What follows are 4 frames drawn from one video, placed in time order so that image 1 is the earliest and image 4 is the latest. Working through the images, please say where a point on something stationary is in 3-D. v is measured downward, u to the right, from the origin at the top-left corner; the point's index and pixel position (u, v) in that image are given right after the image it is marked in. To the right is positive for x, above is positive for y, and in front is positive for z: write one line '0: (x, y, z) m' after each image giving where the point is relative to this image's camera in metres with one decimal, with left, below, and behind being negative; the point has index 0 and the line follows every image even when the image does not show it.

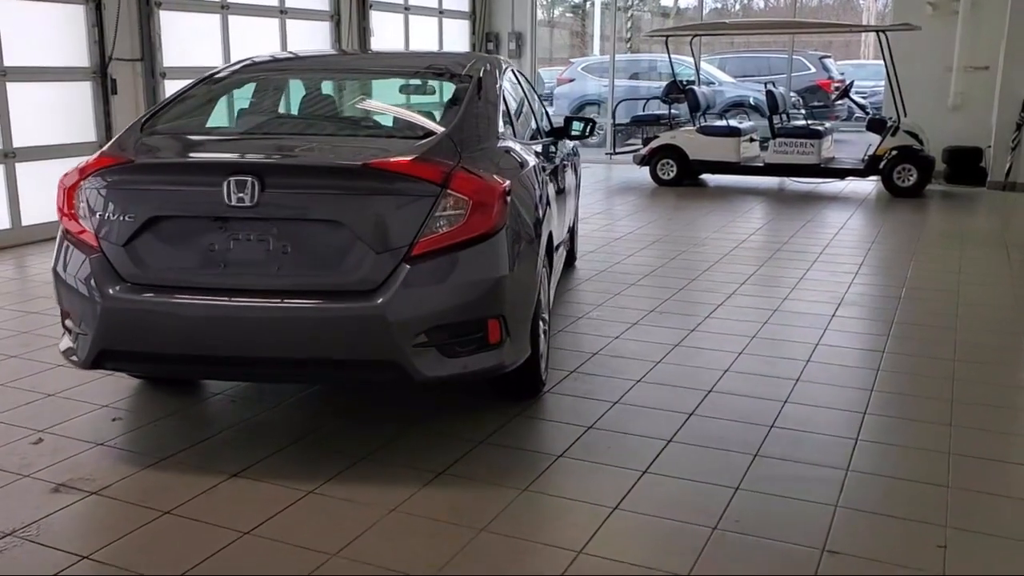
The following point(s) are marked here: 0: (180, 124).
0: (-1.3, +0.7, +3.8) m
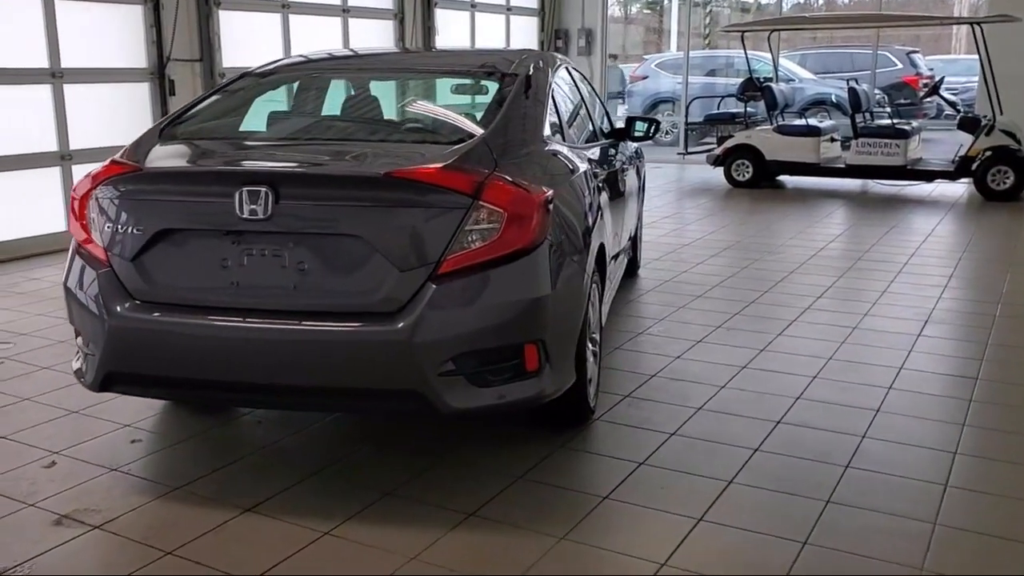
0: (-1.1, +0.6, +3.6) m
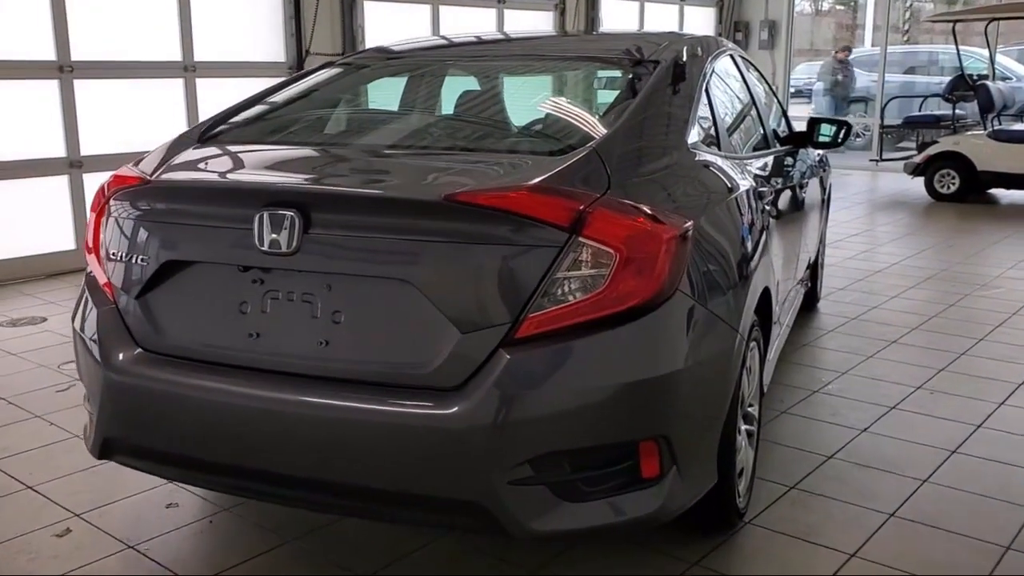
0: (-0.7, +0.5, +3.0) m
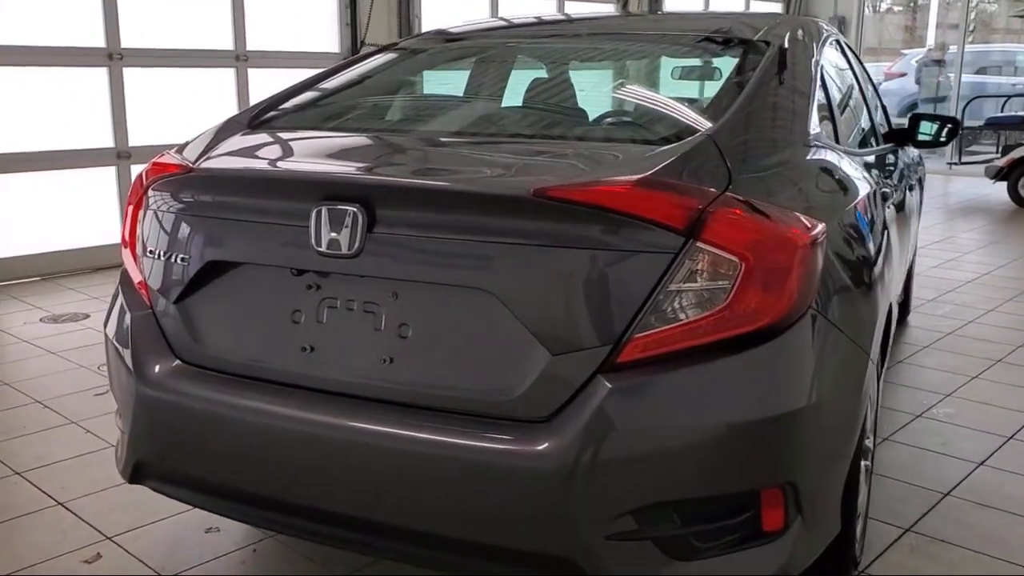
0: (-0.5, +0.5, +2.8) m
